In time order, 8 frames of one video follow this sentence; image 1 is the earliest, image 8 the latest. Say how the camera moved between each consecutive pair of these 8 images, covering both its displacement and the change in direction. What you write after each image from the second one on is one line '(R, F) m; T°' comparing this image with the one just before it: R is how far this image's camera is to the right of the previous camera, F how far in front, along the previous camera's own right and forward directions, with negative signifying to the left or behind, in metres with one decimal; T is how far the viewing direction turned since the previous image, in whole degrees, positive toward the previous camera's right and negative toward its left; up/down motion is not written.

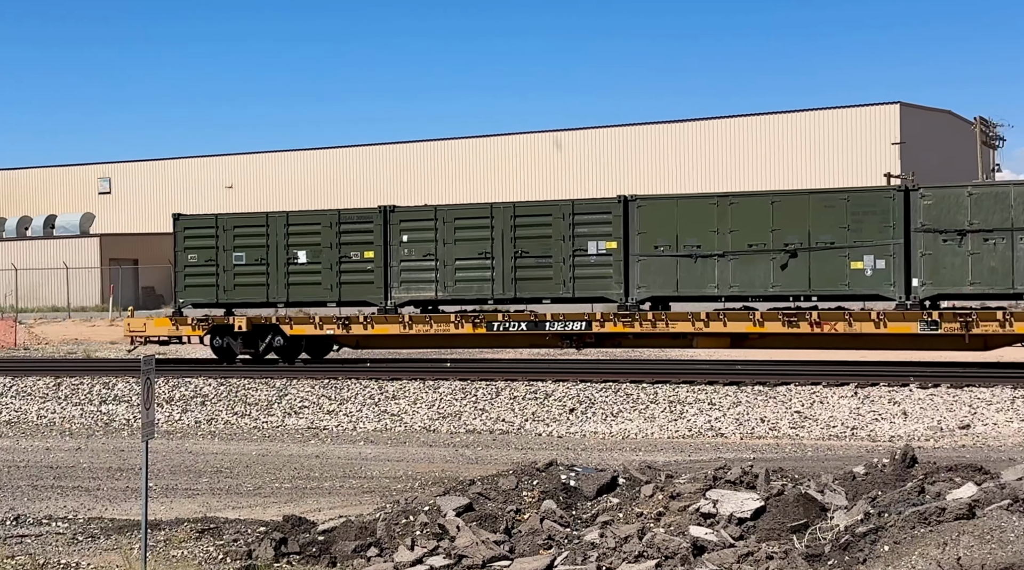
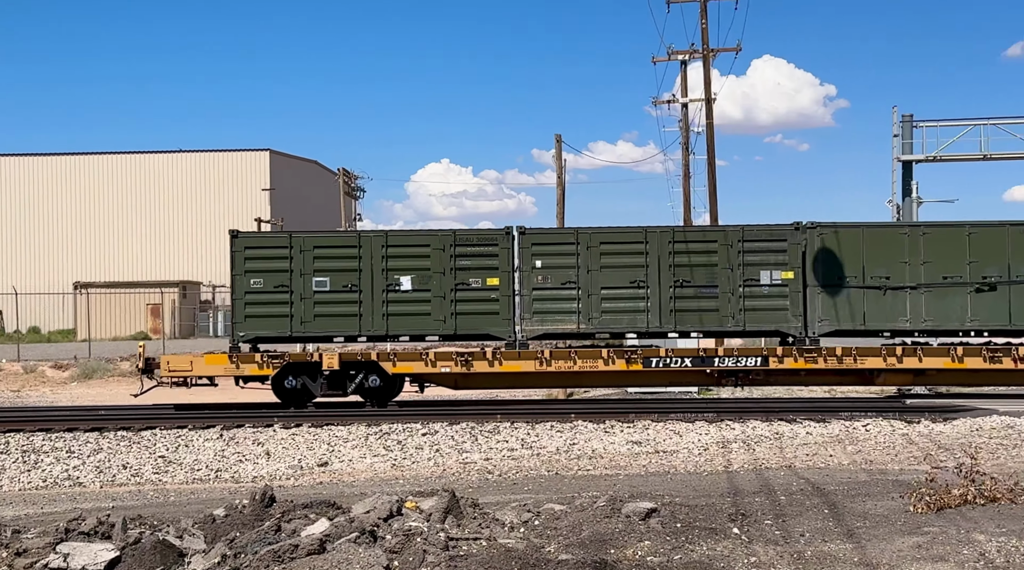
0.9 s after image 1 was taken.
(-3.5, +0.8) m; +22°
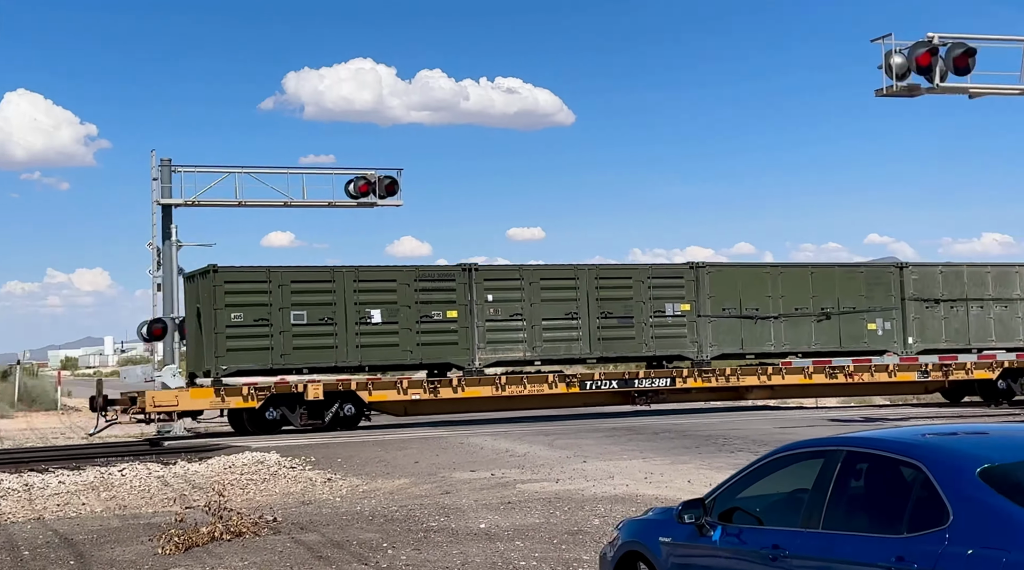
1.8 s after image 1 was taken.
(-9.4, +0.6) m; +33°
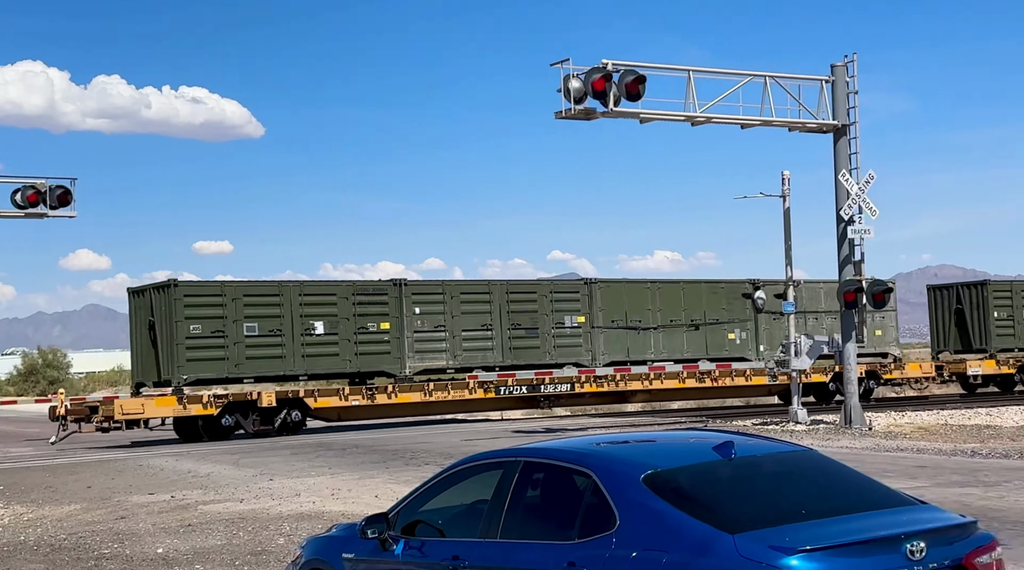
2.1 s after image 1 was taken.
(-3.7, -1.1) m; +14°
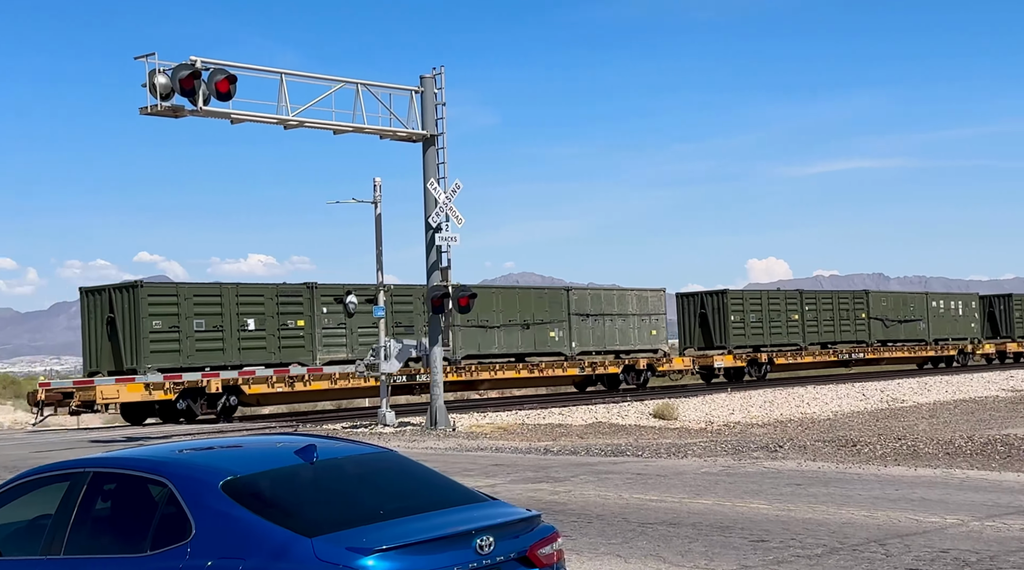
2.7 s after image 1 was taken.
(-5.4, -2.4) m; +18°
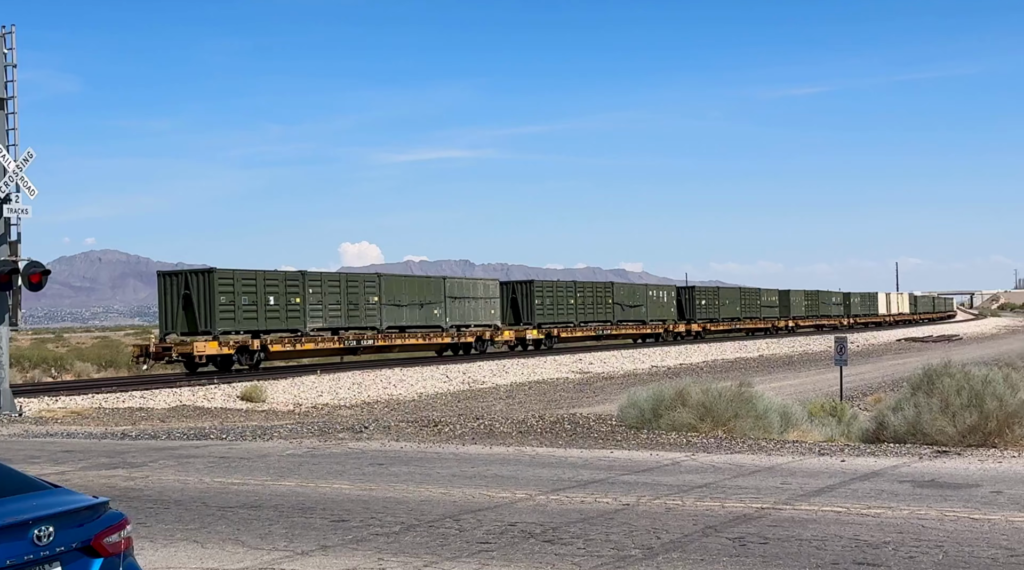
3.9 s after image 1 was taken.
(-2.2, -2.0) m; +18°
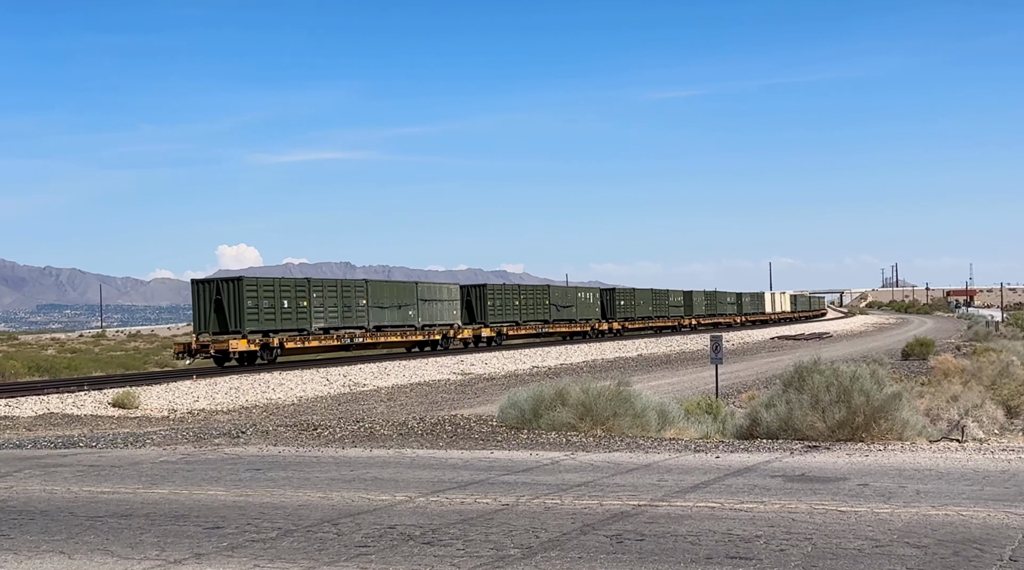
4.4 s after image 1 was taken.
(+1.2, -0.5) m; +5°
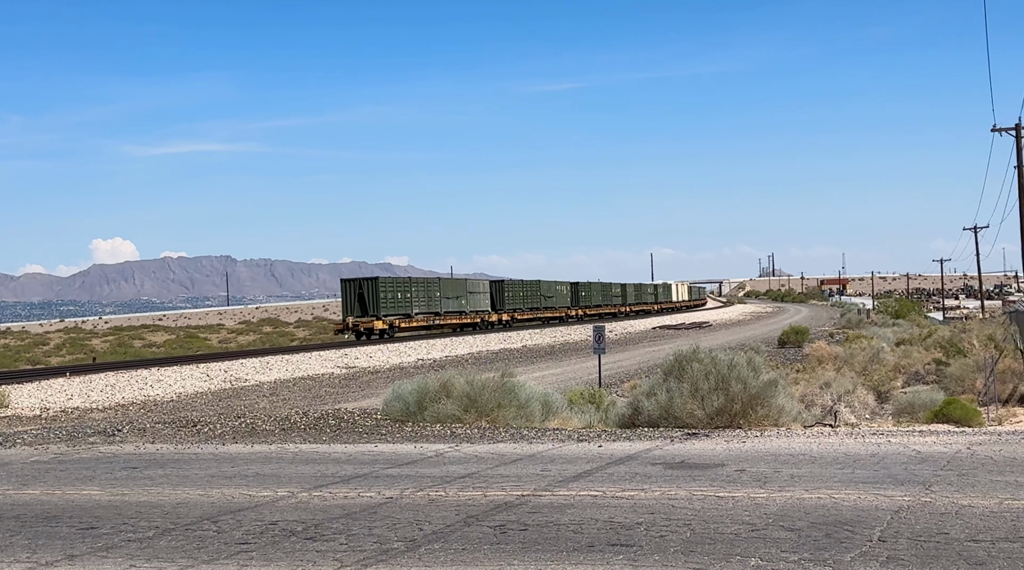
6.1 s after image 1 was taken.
(+0.9, -0.2) m; +5°
